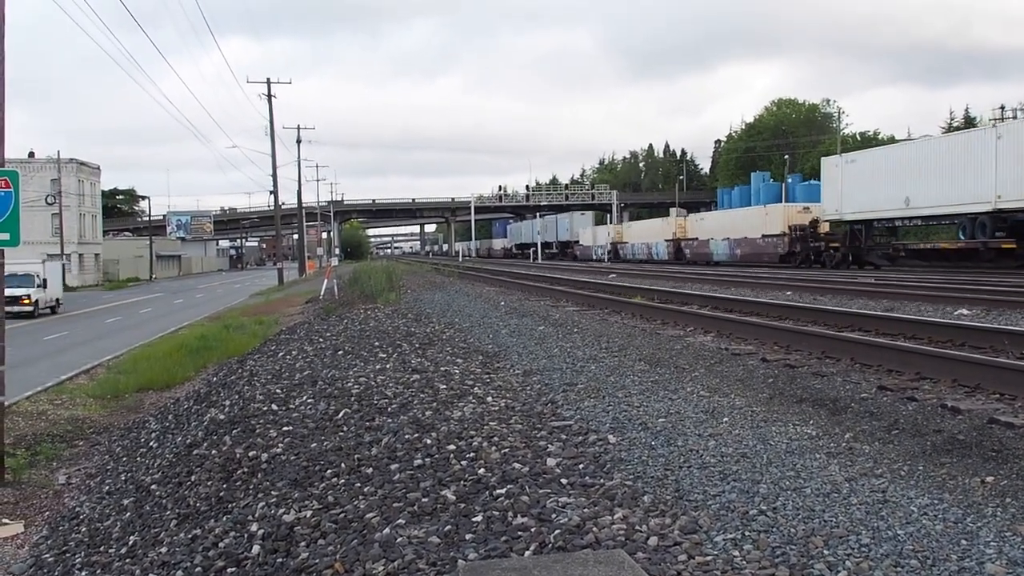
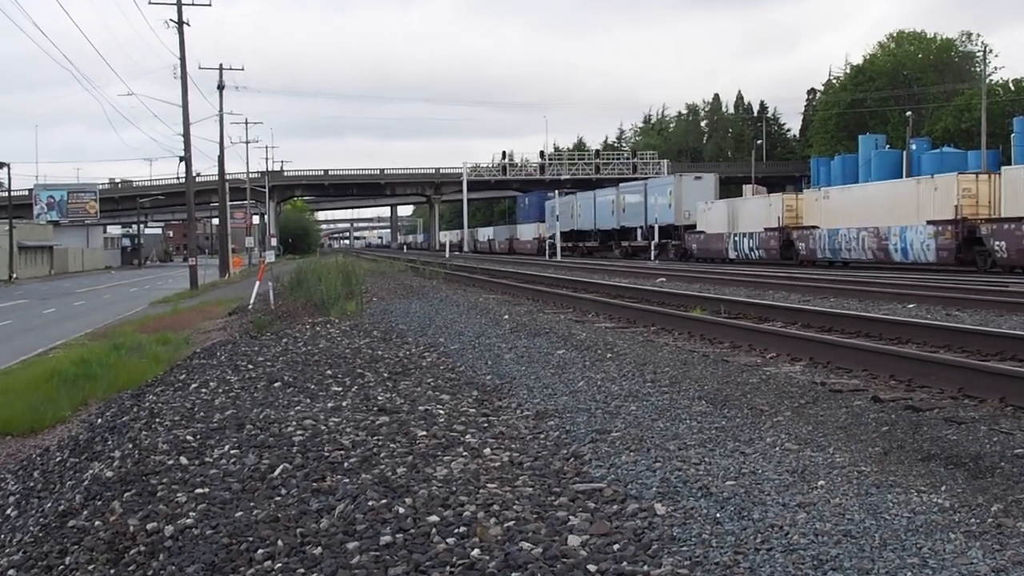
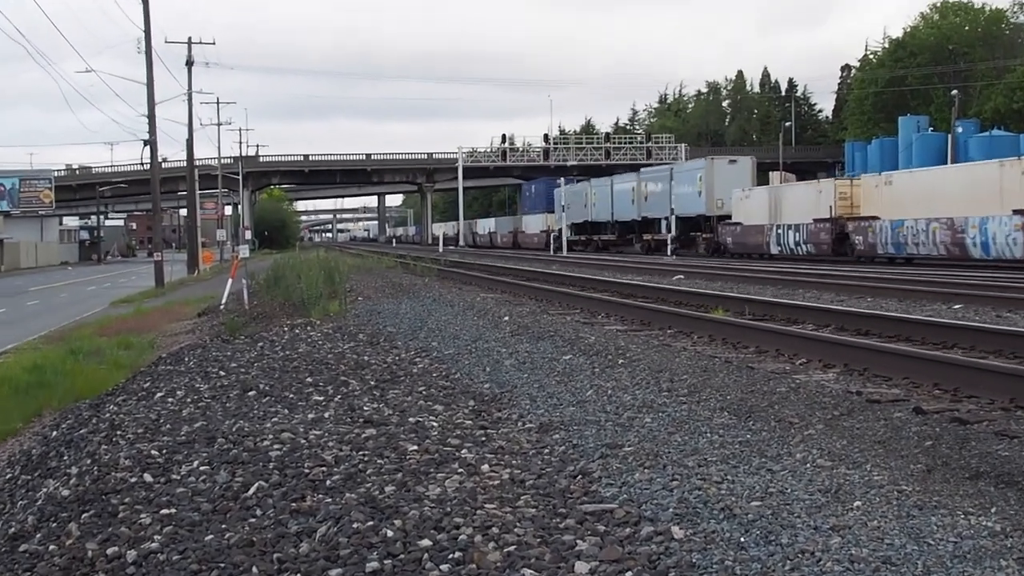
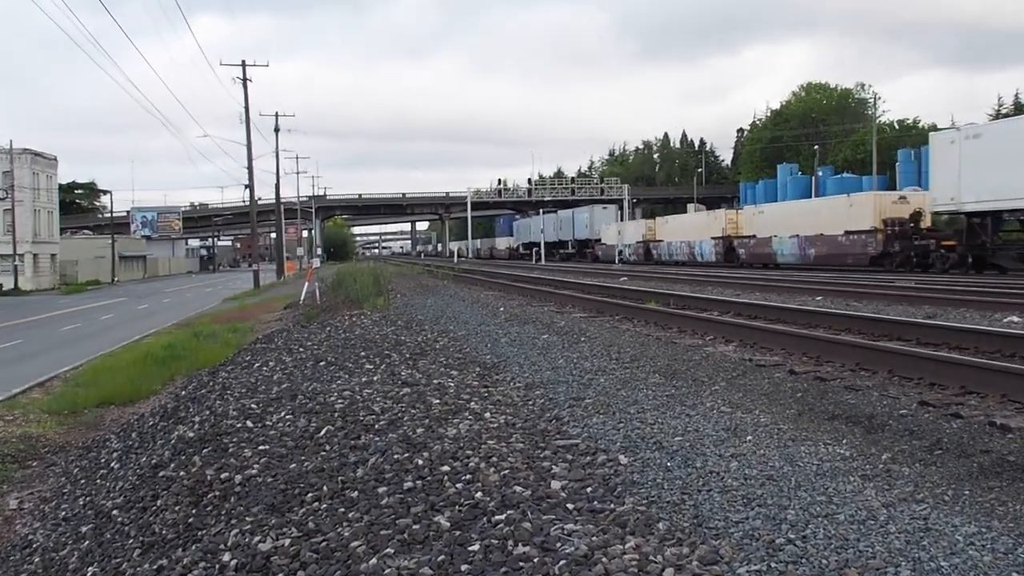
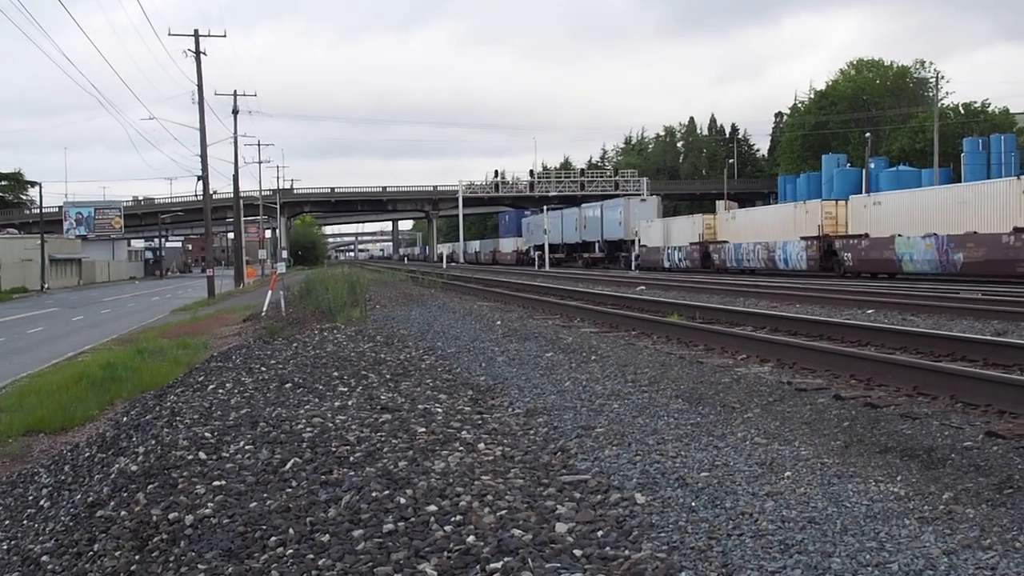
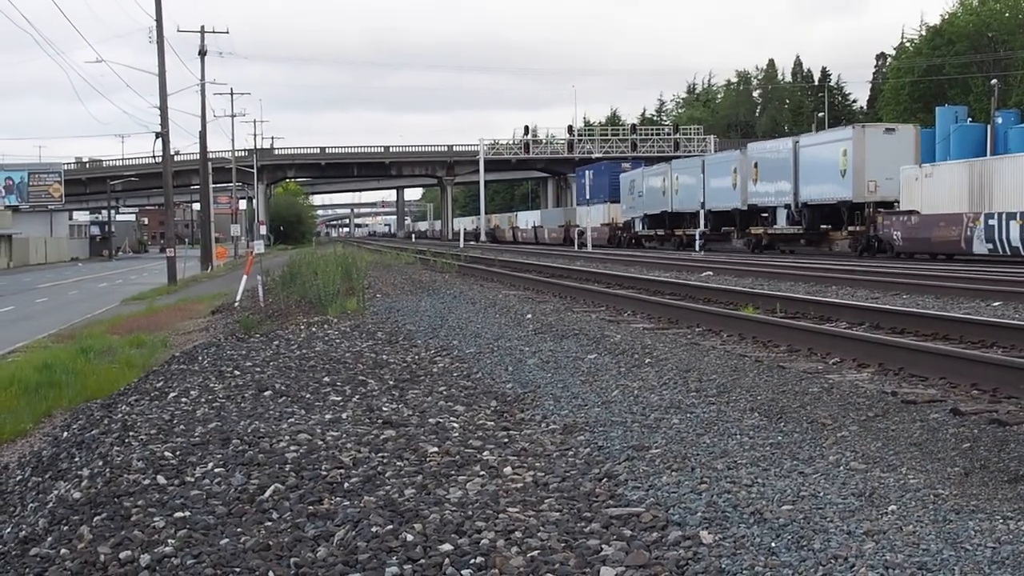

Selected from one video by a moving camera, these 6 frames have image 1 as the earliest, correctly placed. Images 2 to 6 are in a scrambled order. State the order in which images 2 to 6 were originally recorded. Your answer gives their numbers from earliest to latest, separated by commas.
4, 5, 2, 3, 6
